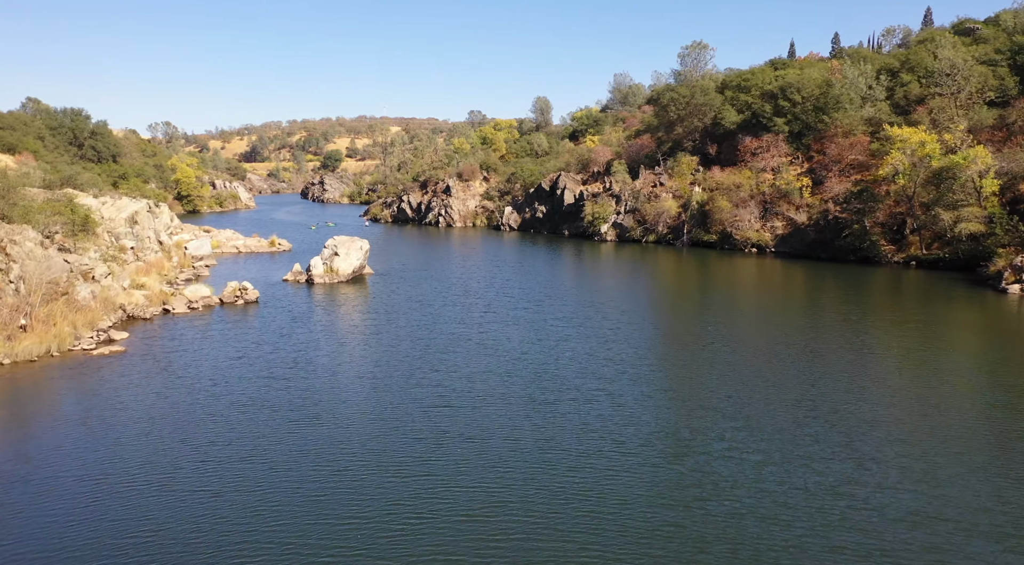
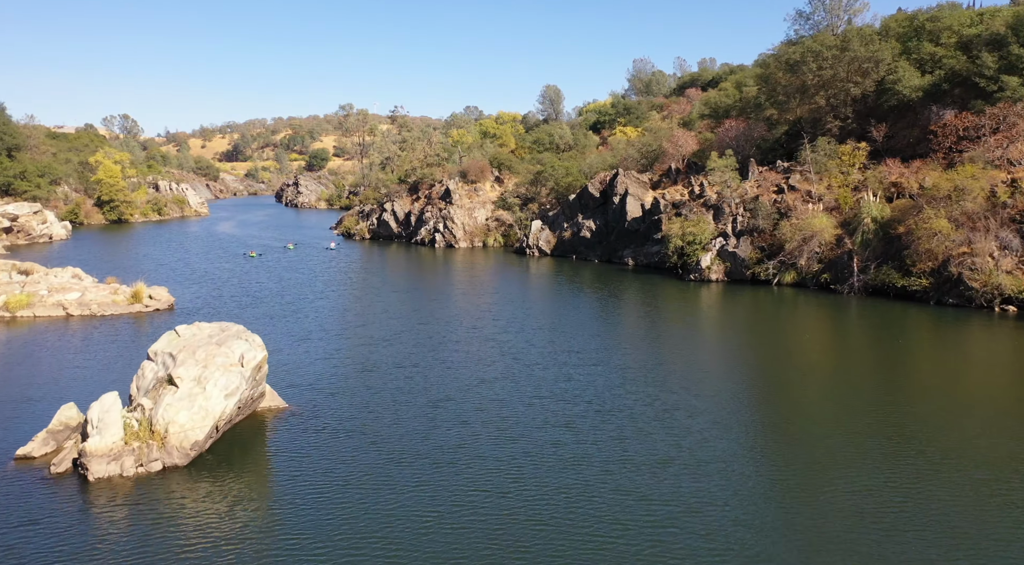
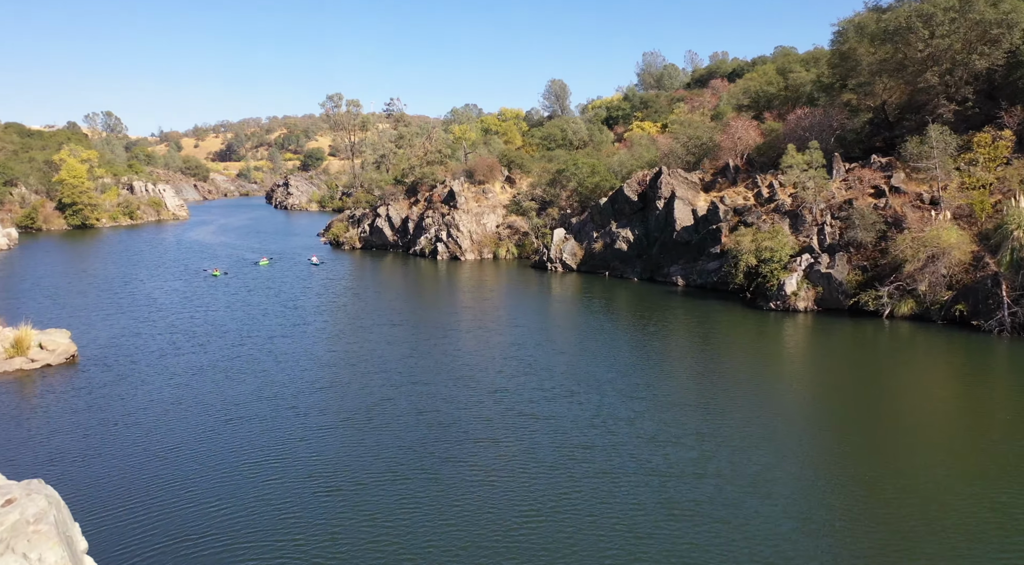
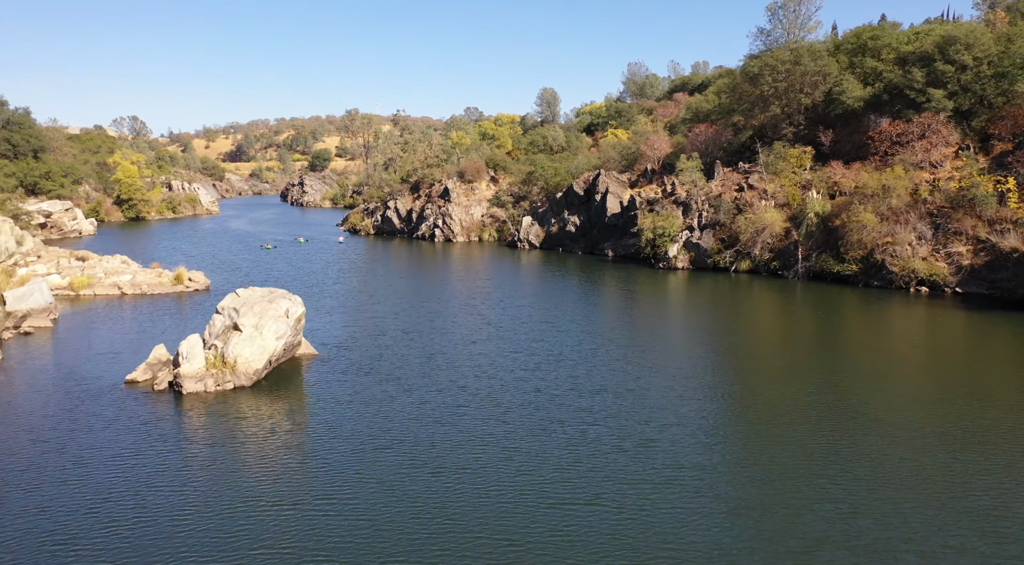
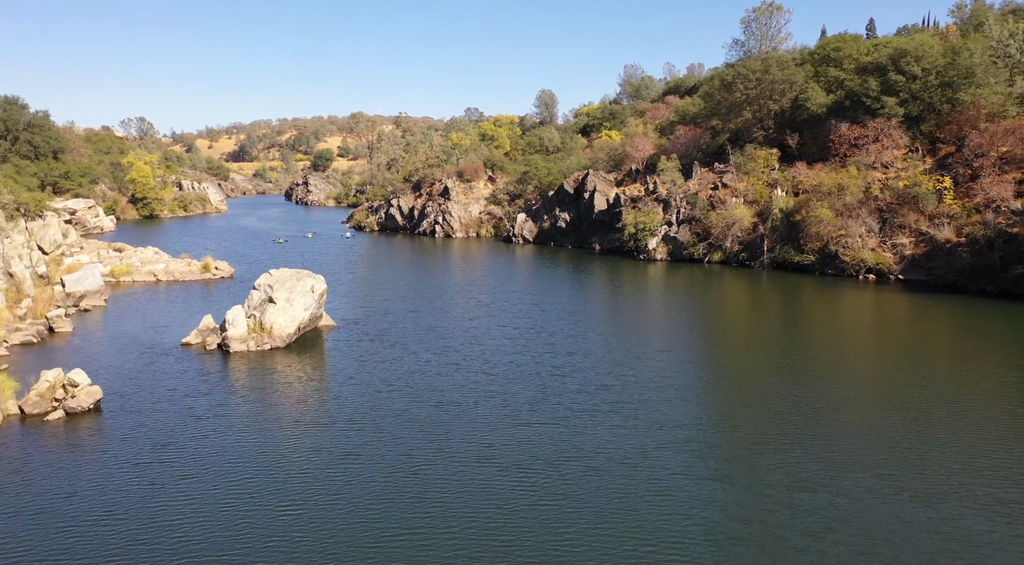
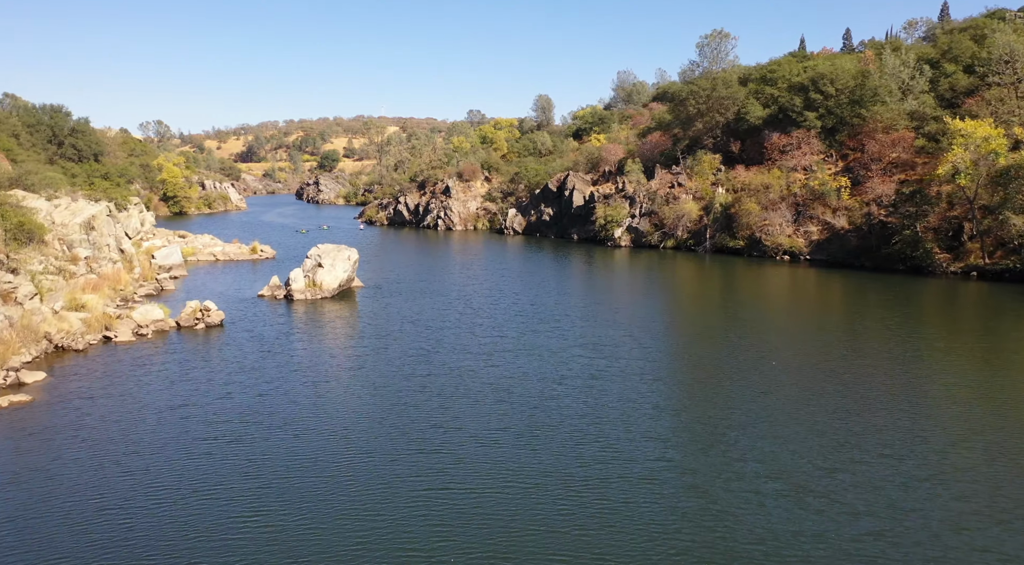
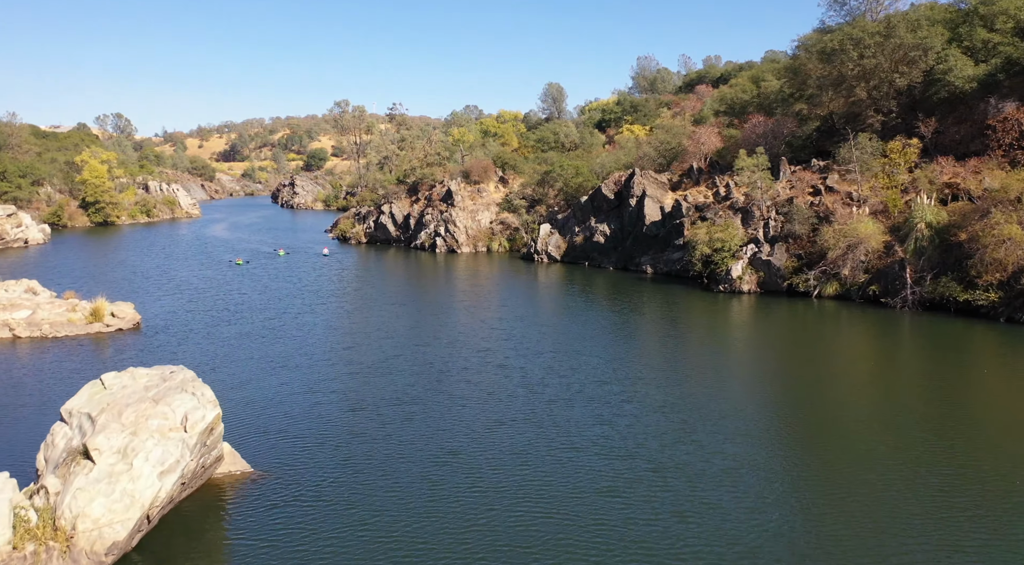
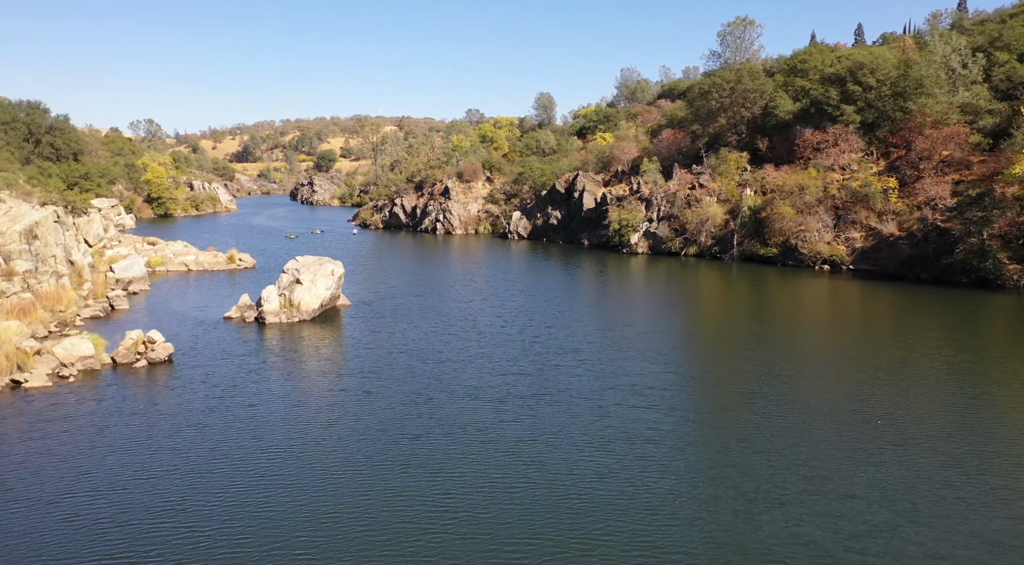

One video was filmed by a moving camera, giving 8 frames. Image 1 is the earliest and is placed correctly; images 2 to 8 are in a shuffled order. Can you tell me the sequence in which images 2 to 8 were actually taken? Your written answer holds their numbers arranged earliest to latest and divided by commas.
6, 8, 5, 4, 2, 7, 3
